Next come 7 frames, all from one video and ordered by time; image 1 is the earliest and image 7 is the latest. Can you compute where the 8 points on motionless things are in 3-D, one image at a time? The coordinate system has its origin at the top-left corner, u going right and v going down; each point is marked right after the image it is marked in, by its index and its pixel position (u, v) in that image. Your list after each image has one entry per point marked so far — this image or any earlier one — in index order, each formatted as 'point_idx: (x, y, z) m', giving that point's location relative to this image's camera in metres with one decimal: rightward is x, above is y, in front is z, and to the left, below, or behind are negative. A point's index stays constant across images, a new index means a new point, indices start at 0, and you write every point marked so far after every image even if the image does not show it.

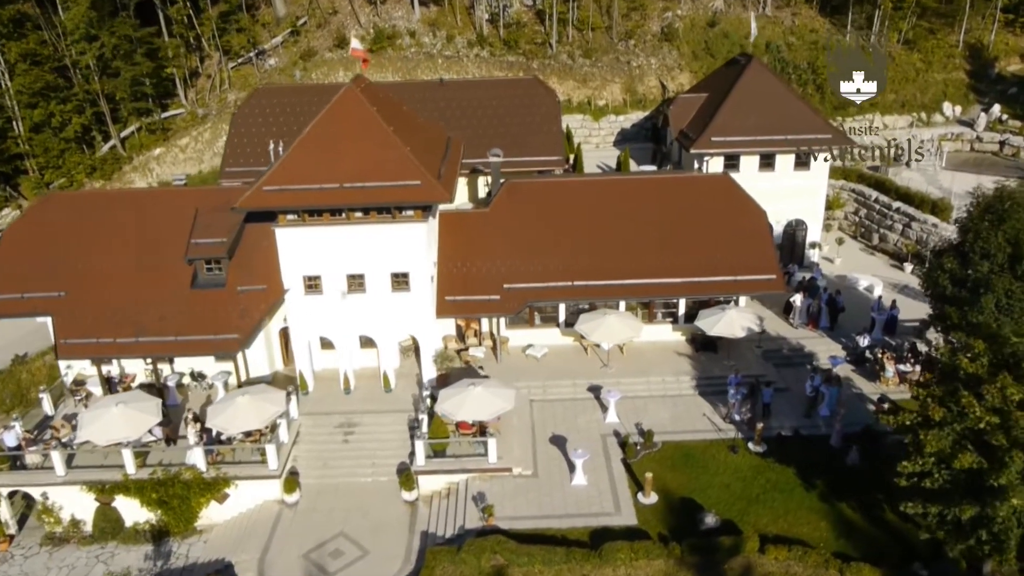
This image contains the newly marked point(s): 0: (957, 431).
0: (+9.6, -3.1, +17.8) m
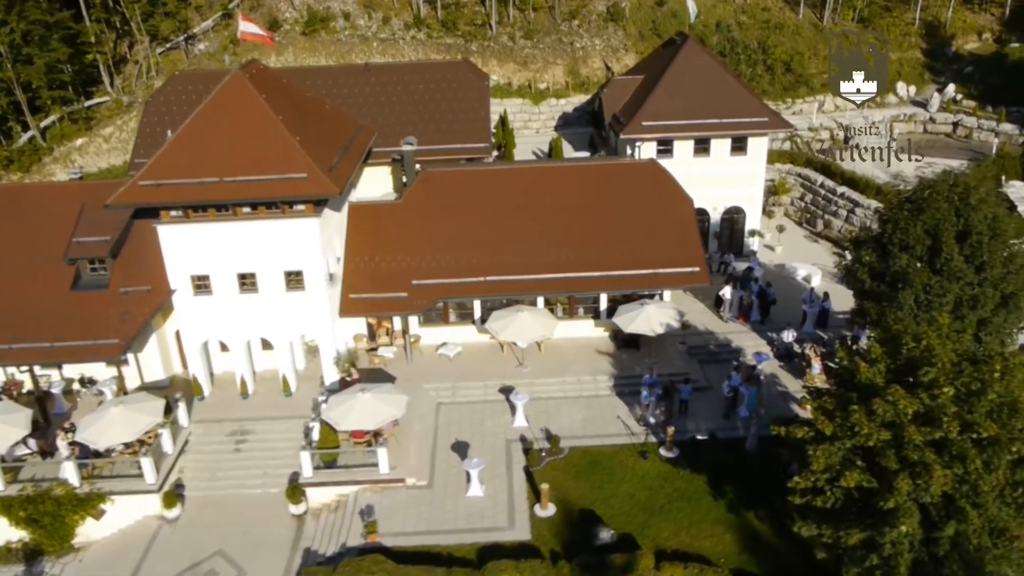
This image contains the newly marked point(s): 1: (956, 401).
0: (+6.6, -3.2, +16.4) m
1: (+8.5, -2.2, +15.8) m
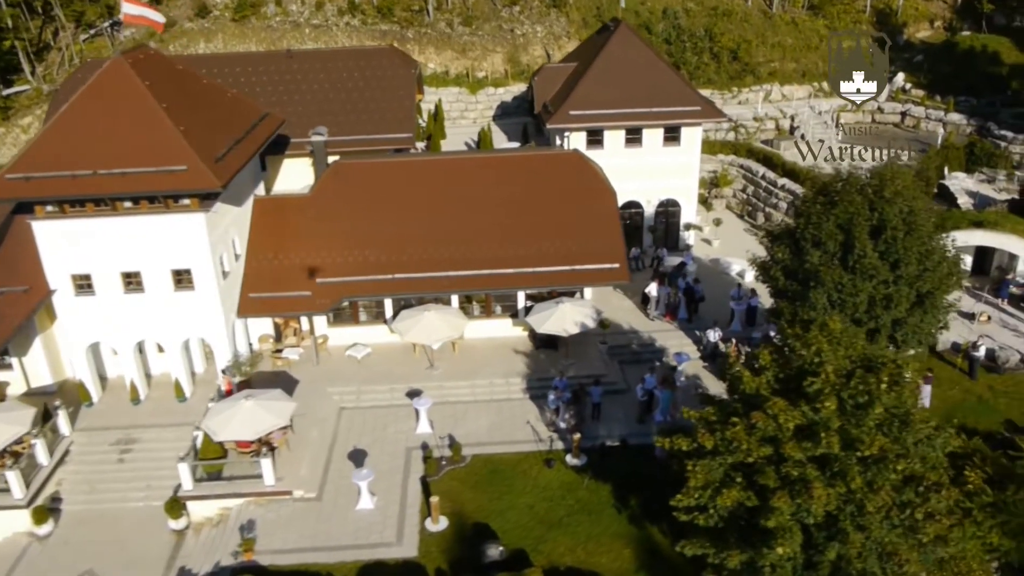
0: (+3.9, -3.2, +15.1) m
1: (+5.8, -2.2, +14.5) m
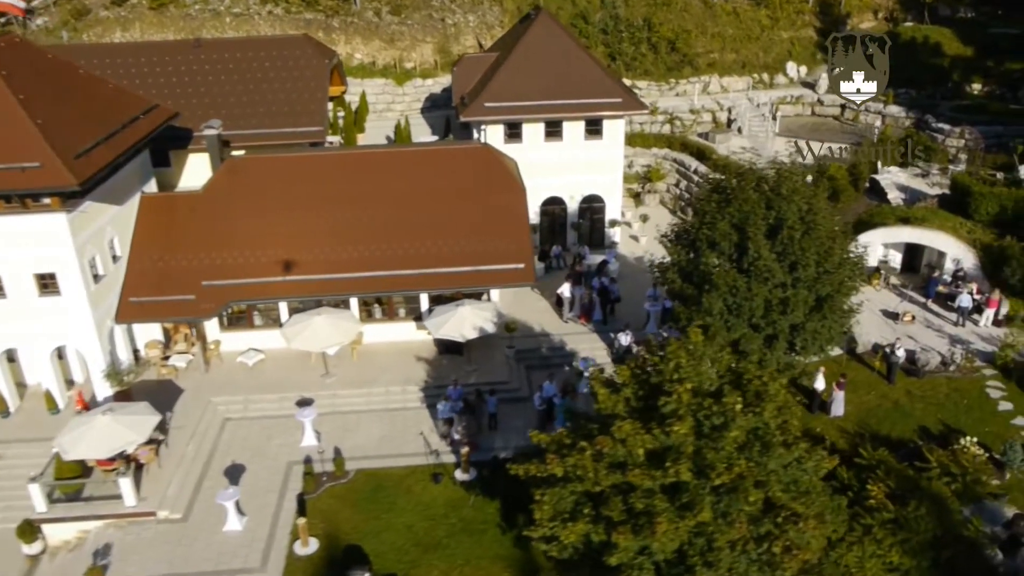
0: (+1.1, -3.3, +13.7) m
1: (+3.0, -2.4, +13.2) m
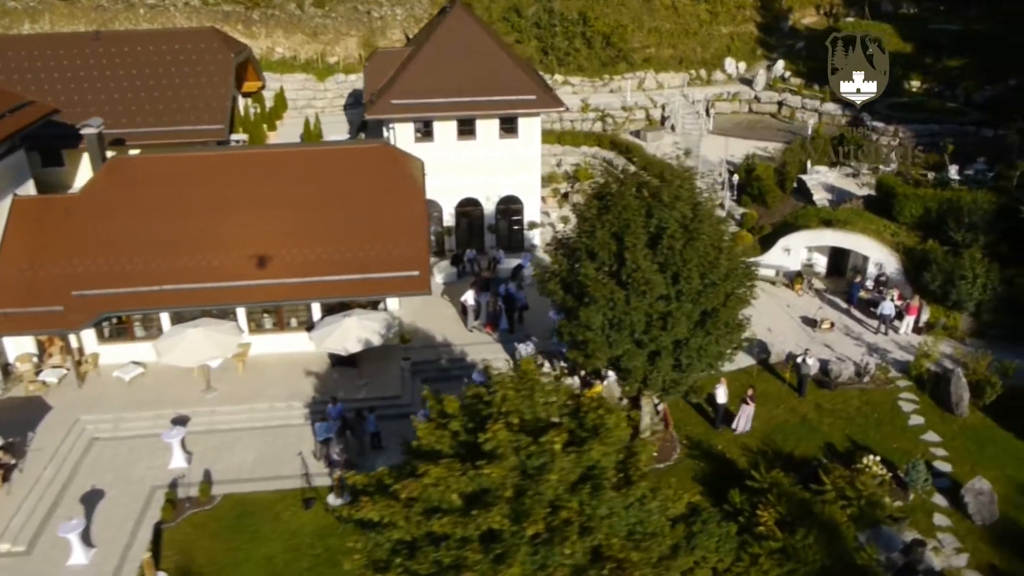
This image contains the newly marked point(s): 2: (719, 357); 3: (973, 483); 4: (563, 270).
0: (-1.8, -3.7, +12.4) m
1: (+0.1, -2.7, +11.9) m
2: (+4.7, -1.5, +18.9) m
3: (+10.9, -4.6, +19.6) m
4: (+1.2, +0.4, +19.2) m
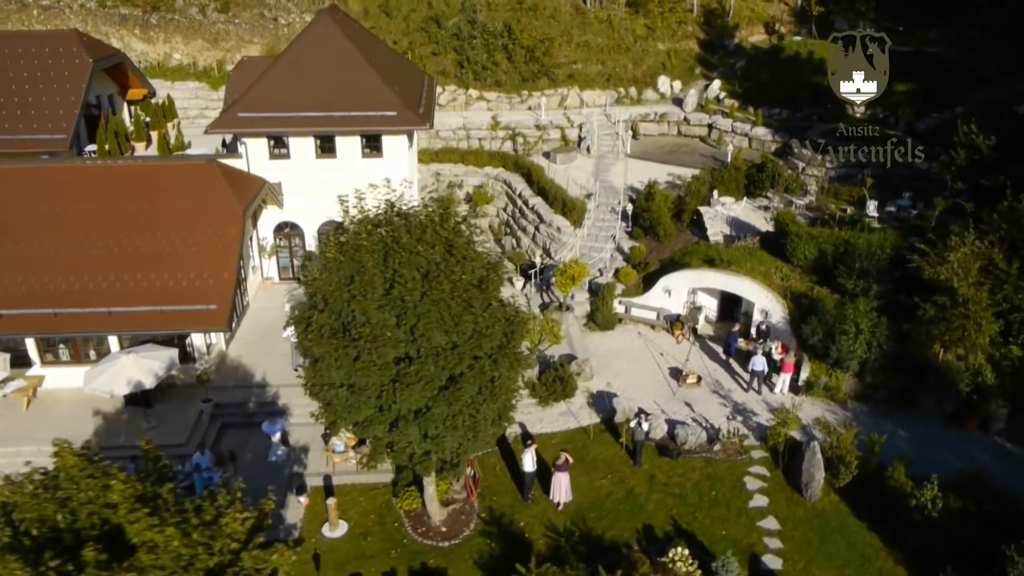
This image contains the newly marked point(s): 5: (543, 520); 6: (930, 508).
0: (-7.4, -4.5, +9.7) m
1: (-5.5, -3.6, +9.1) m
2: (-0.6, -2.7, +16.0) m
3: (+5.4, -5.9, +16.4) m
4: (-4.1, -0.6, +16.5) m
5: (+0.7, -5.4, +19.3) m
6: (+9.1, -4.7, +18.1) m
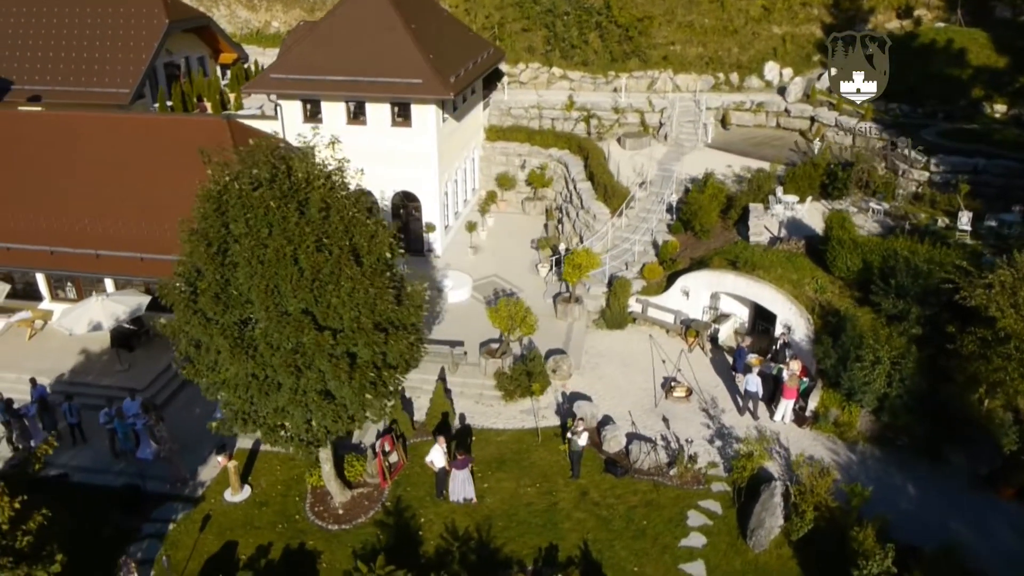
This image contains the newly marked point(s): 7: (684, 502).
0: (-11.4, -3.1, +10.0) m
1: (-9.6, -2.4, +9.1) m
2: (-3.2, -2.0, +14.6) m
3: (+2.5, -5.9, +13.7) m
4: (-6.2, +0.4, +15.8) m
5: (-1.4, -4.9, +17.6) m
6: (+6.6, -5.1, +14.5) m
7: (+3.7, -4.5, +17.8) m
